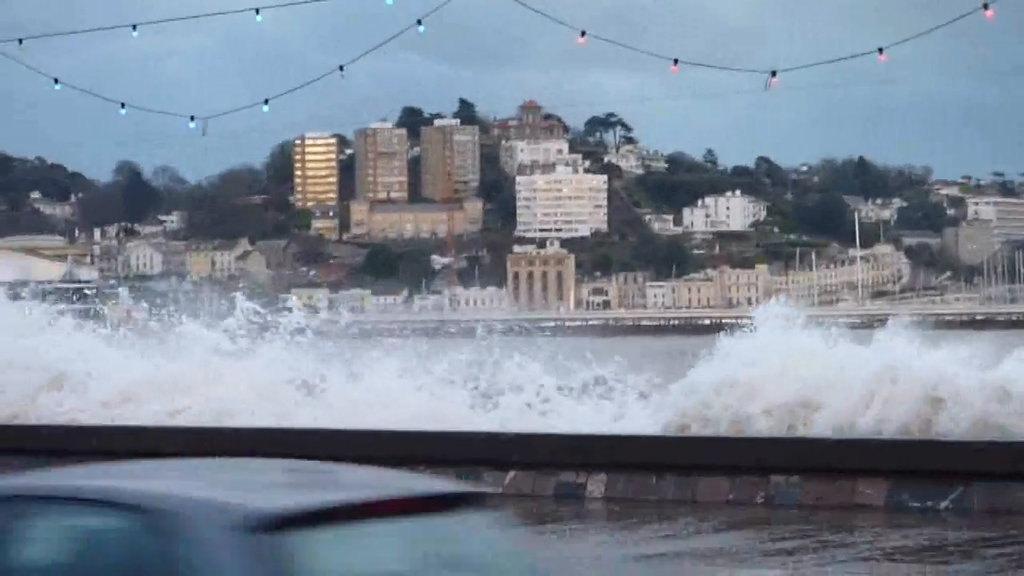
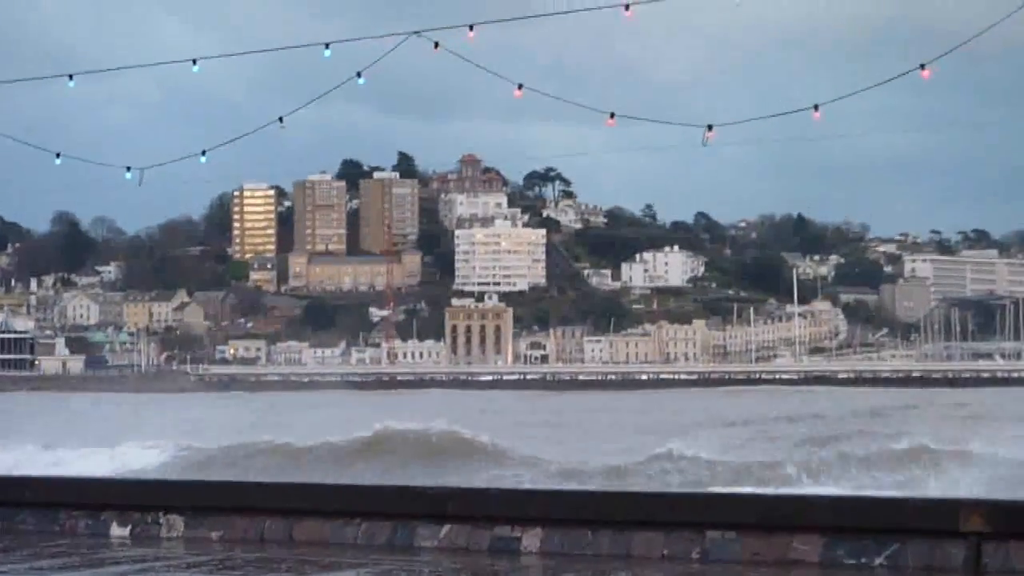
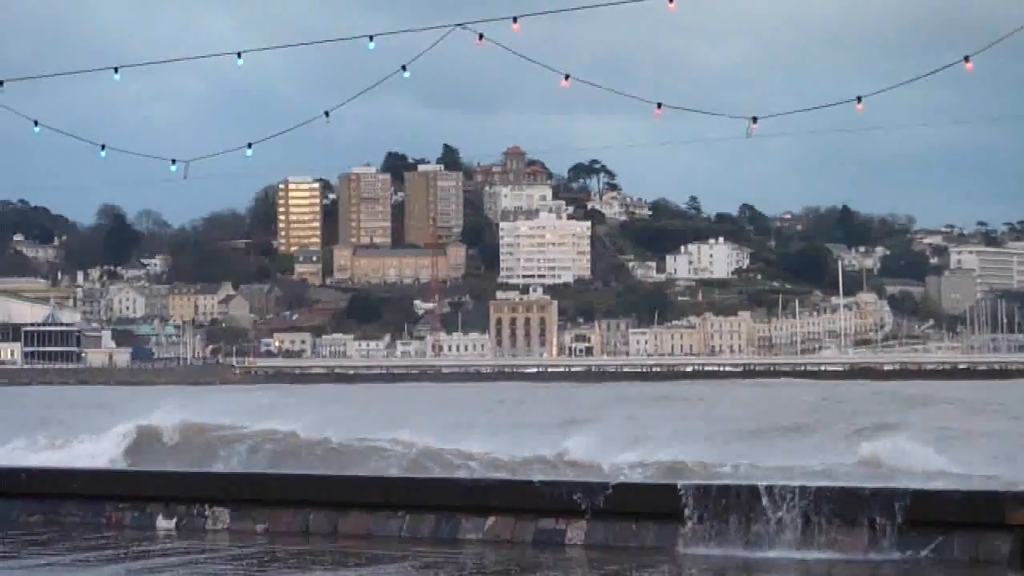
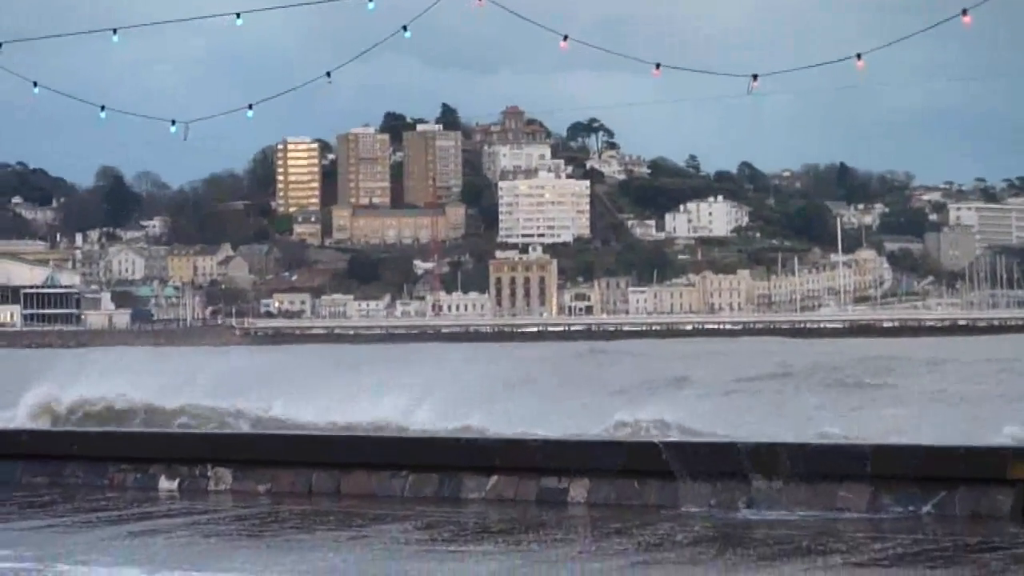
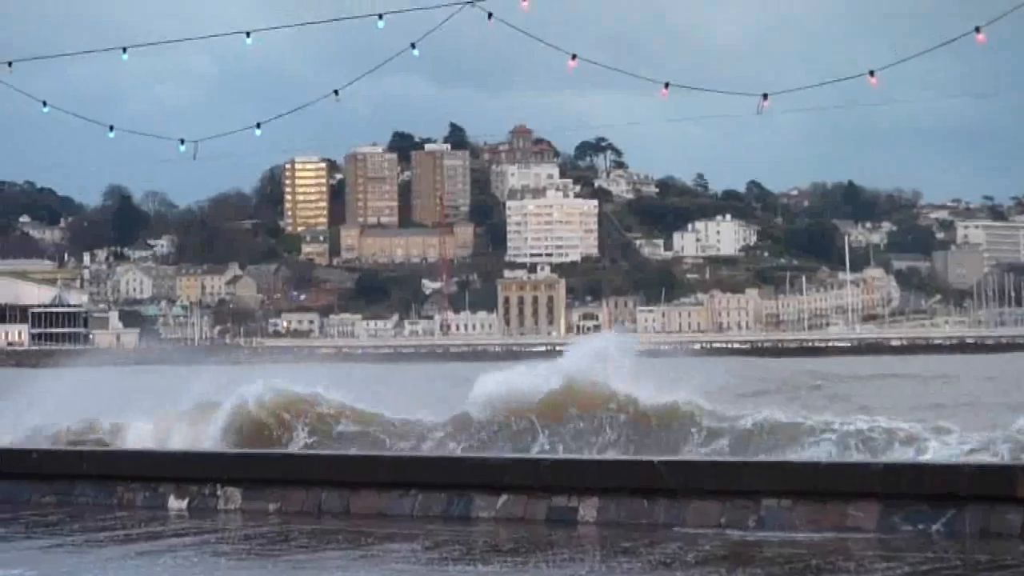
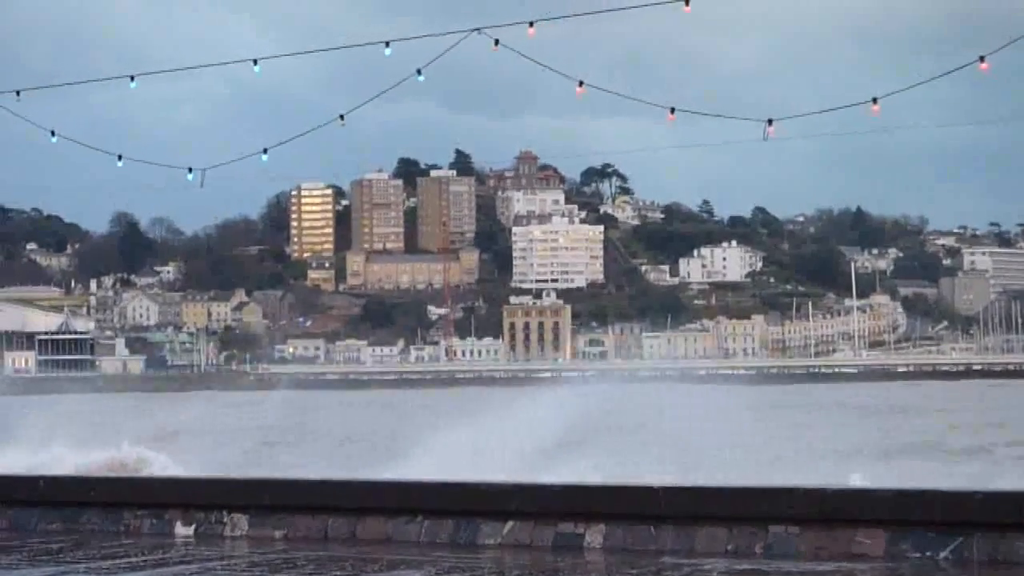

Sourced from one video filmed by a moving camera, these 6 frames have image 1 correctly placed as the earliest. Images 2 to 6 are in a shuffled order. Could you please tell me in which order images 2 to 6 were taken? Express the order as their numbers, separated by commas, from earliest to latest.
2, 3, 4, 5, 6
